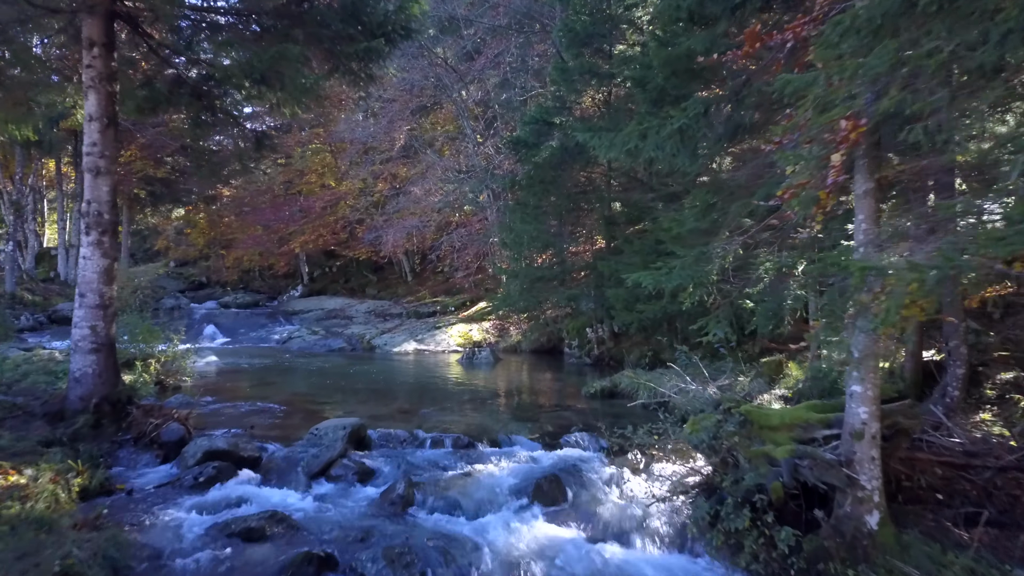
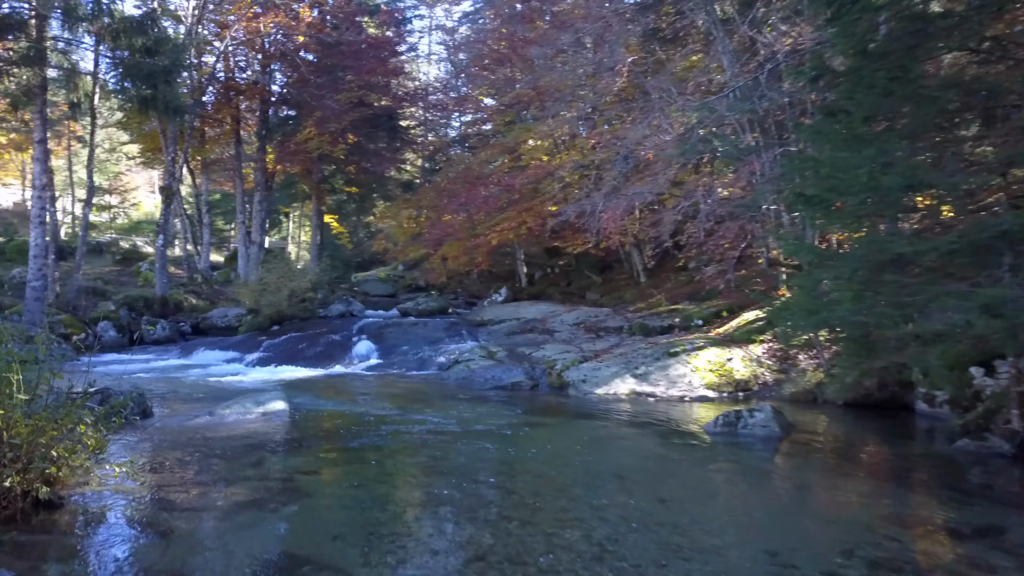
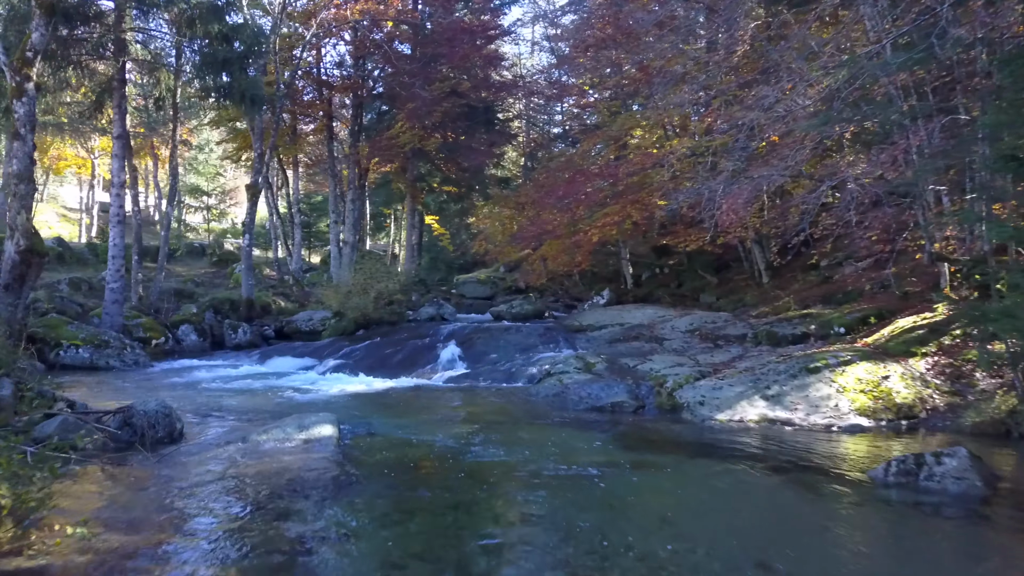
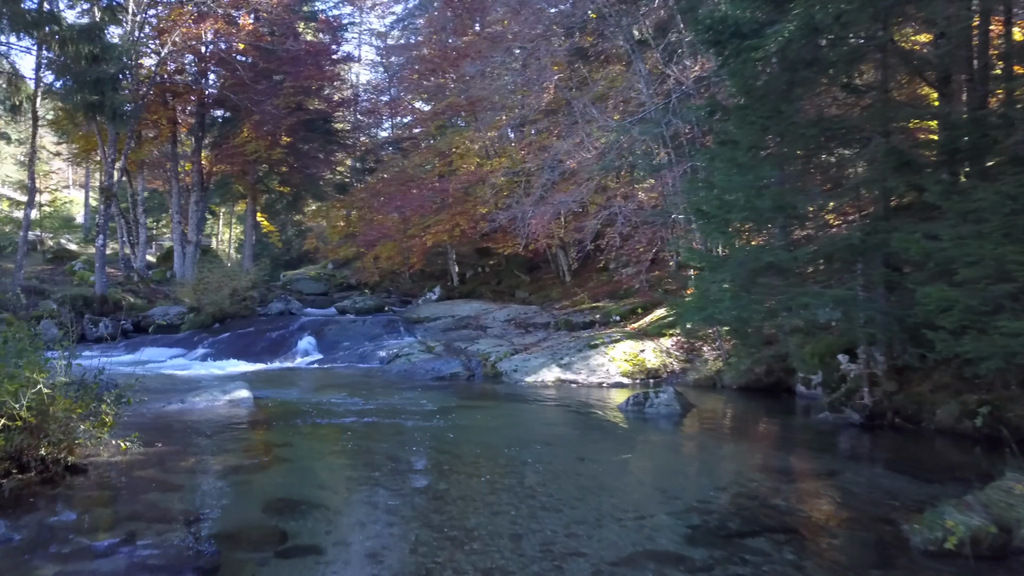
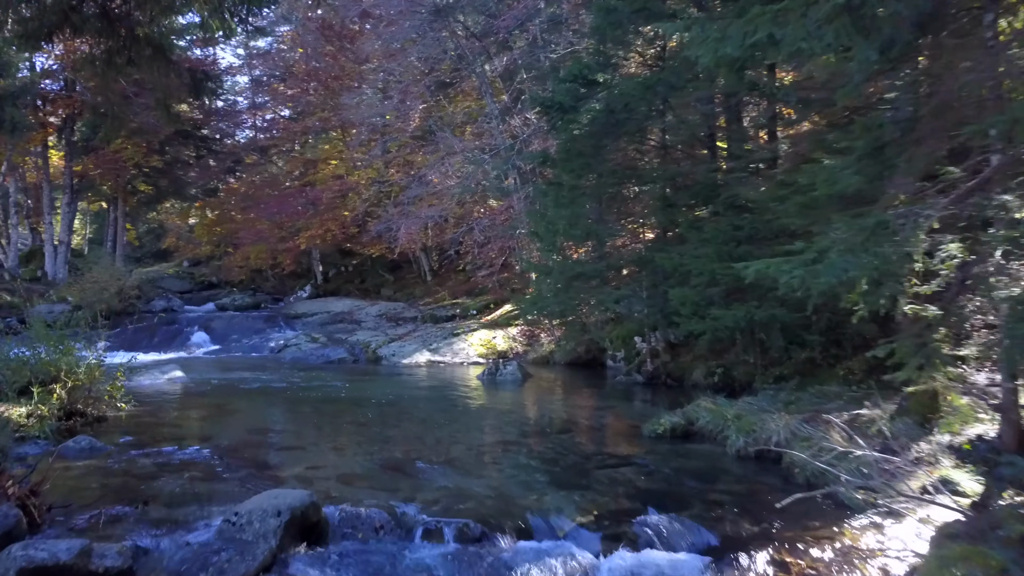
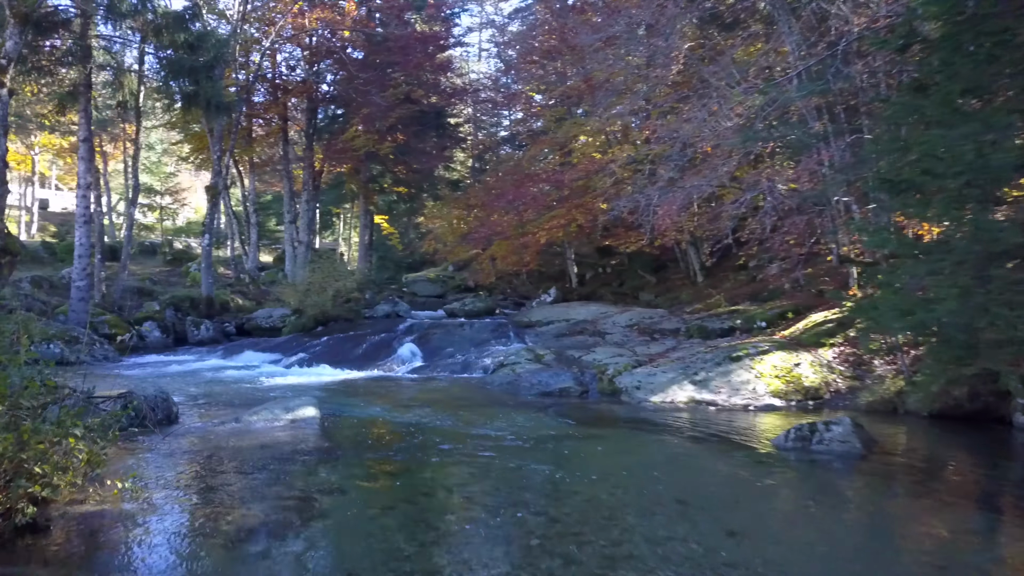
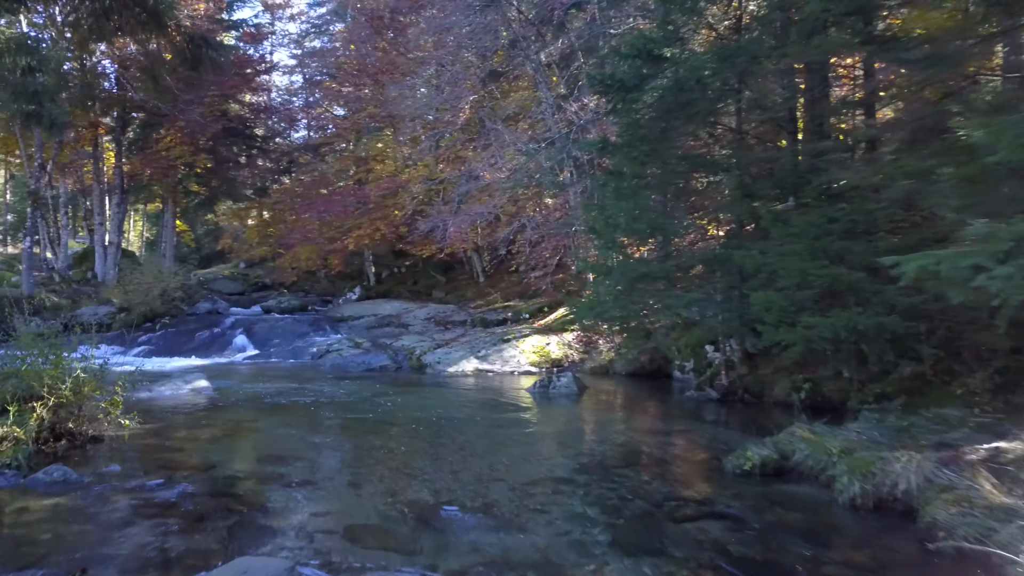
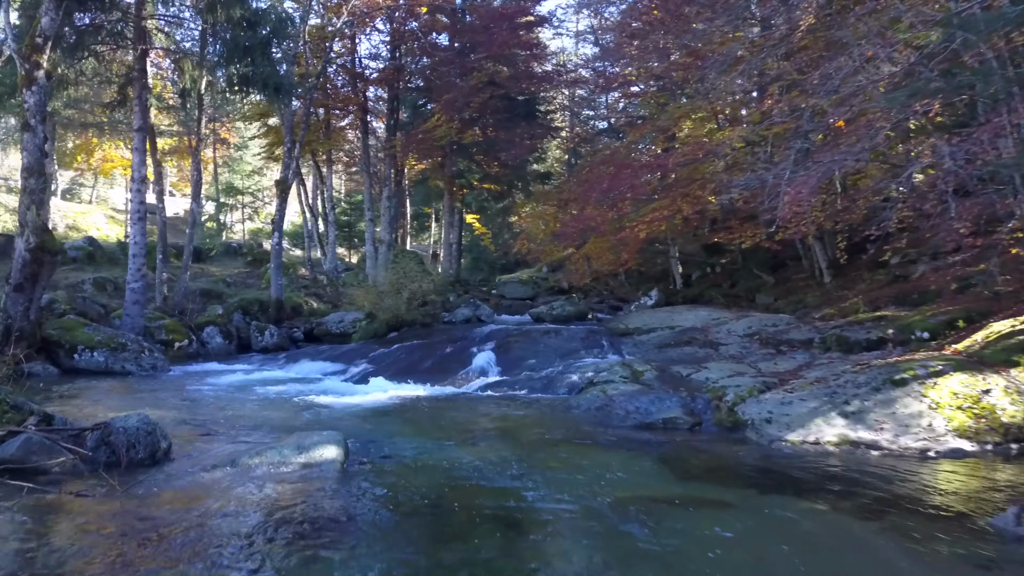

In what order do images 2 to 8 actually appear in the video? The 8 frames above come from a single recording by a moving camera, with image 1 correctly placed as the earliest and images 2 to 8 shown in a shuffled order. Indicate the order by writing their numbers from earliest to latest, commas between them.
5, 7, 4, 2, 6, 3, 8
